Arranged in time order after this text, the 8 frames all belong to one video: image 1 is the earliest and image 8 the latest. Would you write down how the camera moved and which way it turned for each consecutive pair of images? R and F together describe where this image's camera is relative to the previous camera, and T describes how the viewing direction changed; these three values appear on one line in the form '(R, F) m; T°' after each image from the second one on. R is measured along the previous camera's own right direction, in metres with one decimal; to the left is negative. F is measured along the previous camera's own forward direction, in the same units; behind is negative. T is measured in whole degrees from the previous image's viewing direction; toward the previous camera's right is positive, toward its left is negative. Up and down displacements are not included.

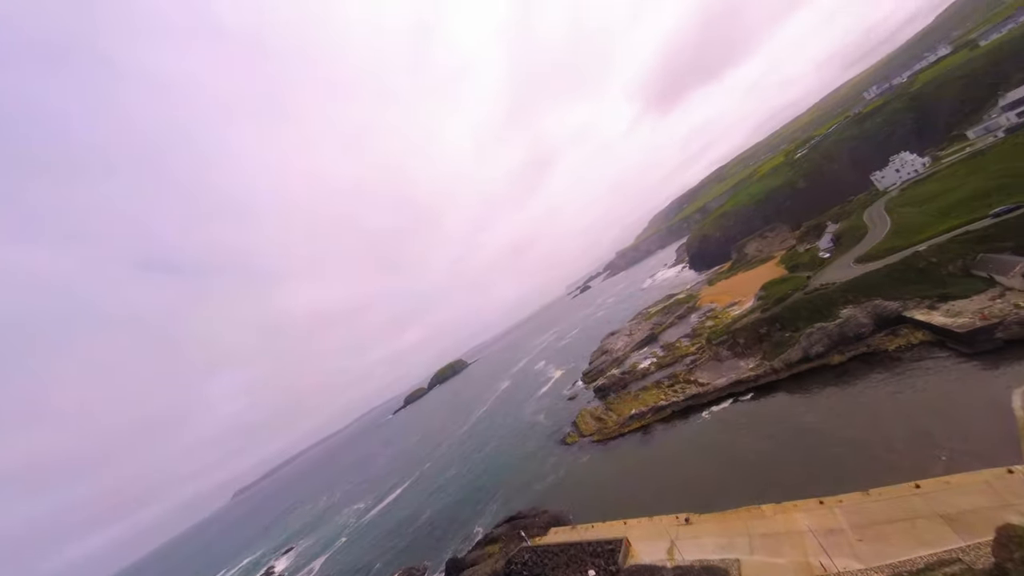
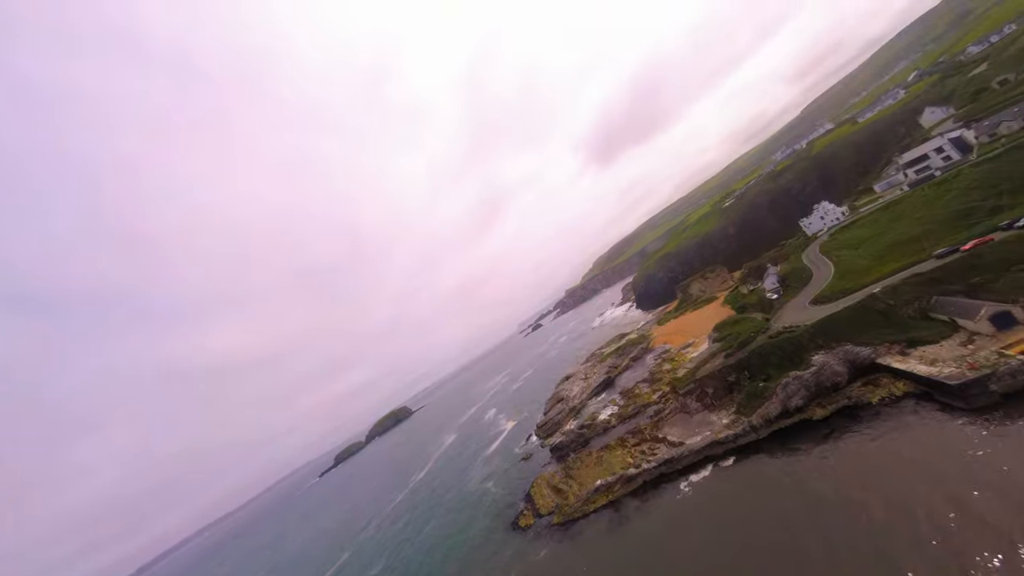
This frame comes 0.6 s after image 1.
(+1.8, +9.3) m; +9°
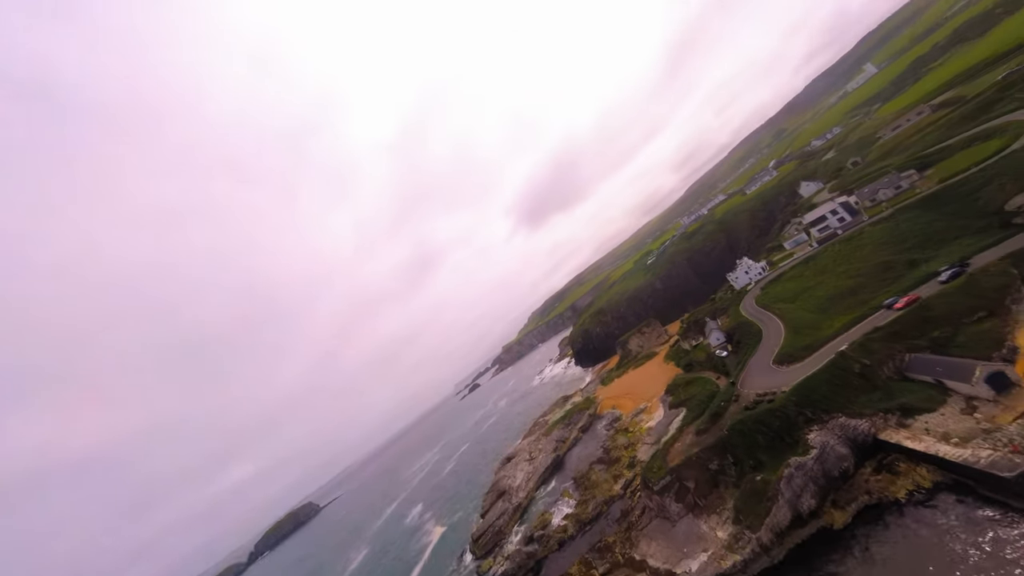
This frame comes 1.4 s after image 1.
(+1.9, +12.4) m; +12°
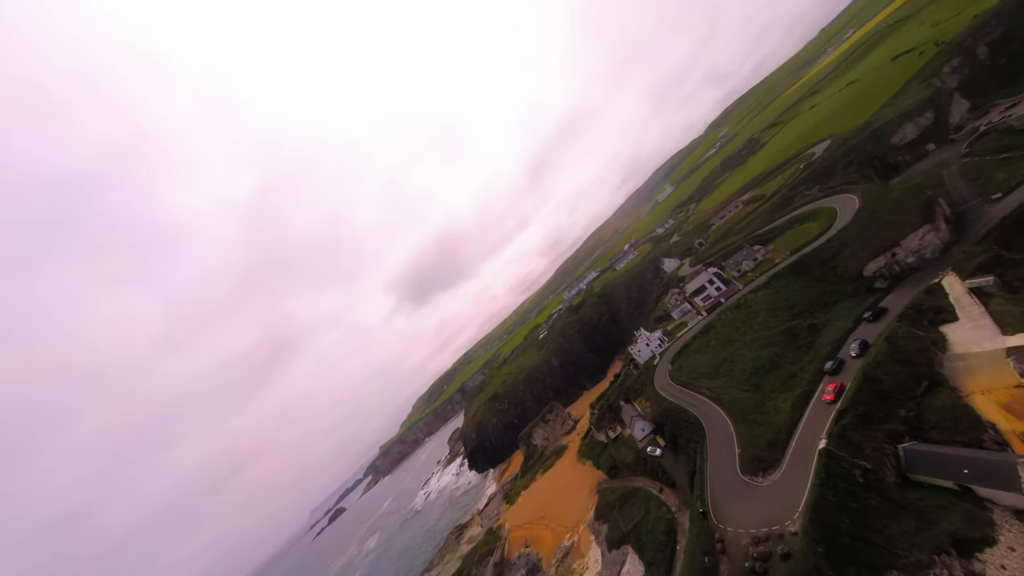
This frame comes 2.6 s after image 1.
(+3.1, +18.3) m; +21°
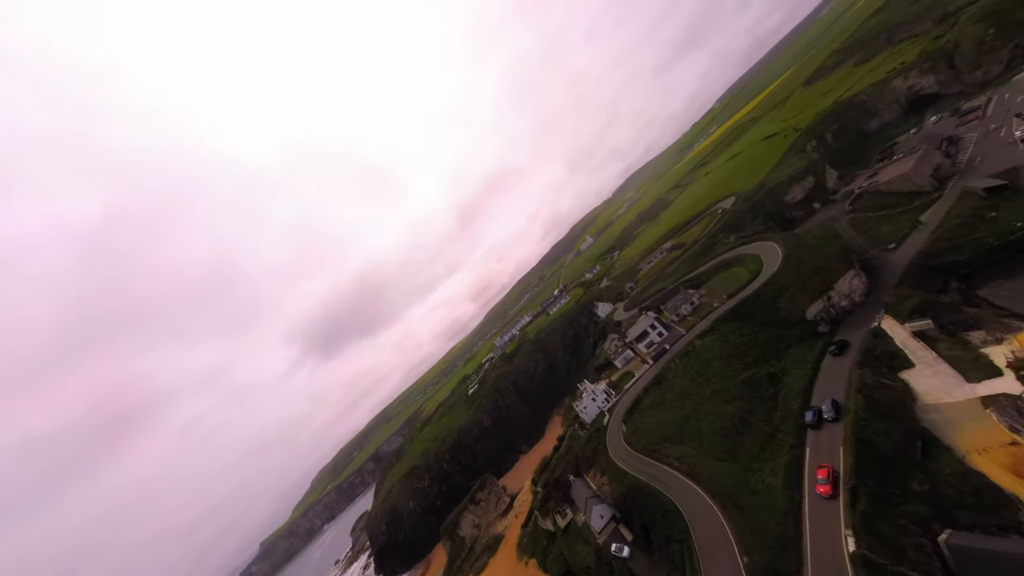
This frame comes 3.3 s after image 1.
(+0.5, +10.9) m; +13°
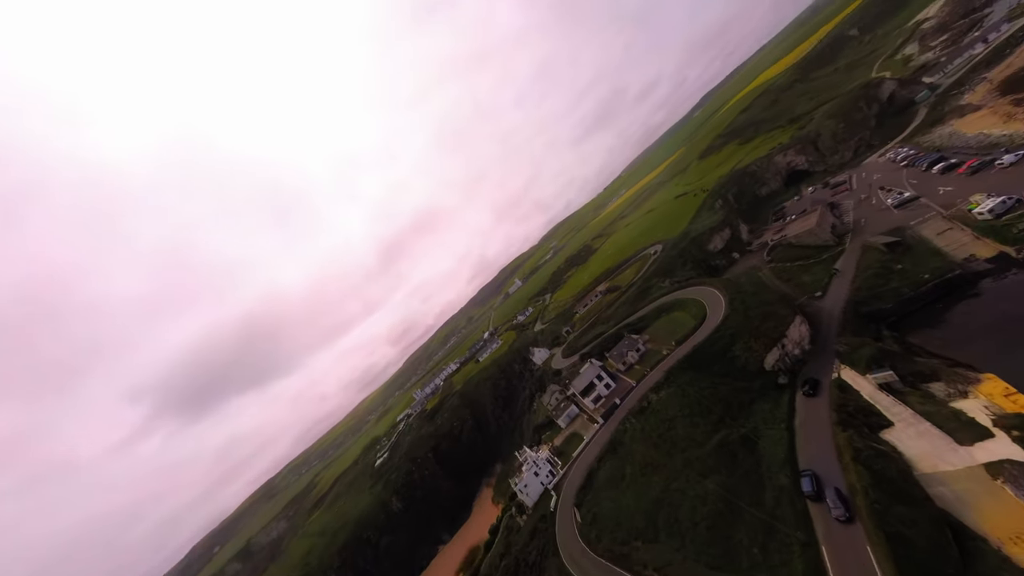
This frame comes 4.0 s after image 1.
(+0.1, +10.8) m; +13°
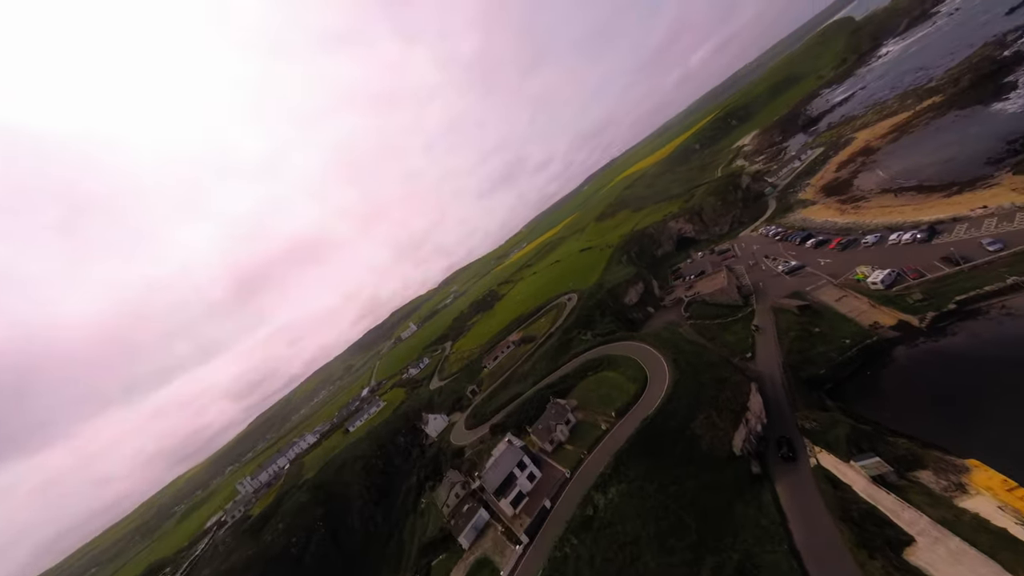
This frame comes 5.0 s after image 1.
(0.0, +15.0) m; +18°
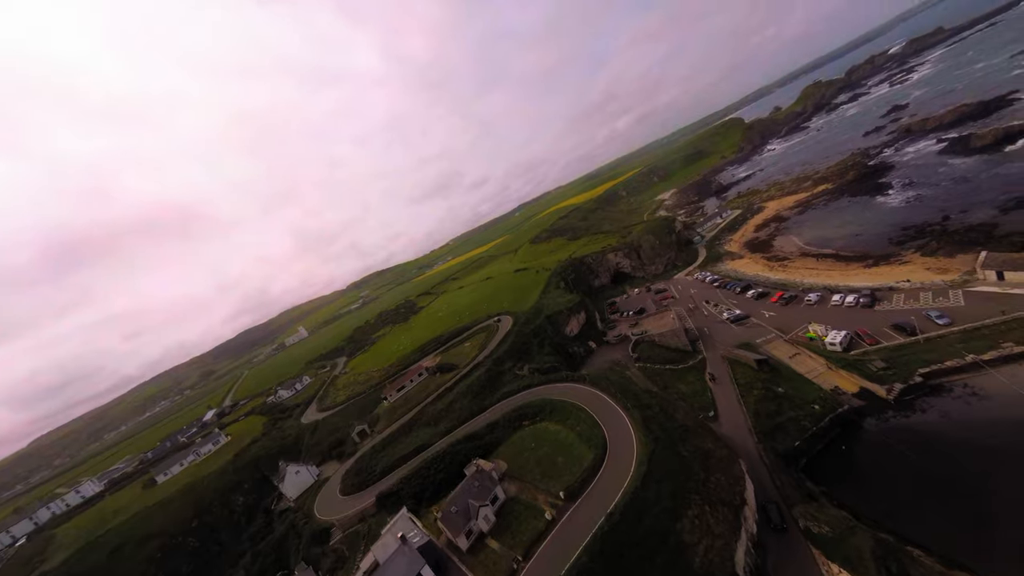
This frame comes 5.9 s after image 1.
(-0.9, +13.1) m; +14°
